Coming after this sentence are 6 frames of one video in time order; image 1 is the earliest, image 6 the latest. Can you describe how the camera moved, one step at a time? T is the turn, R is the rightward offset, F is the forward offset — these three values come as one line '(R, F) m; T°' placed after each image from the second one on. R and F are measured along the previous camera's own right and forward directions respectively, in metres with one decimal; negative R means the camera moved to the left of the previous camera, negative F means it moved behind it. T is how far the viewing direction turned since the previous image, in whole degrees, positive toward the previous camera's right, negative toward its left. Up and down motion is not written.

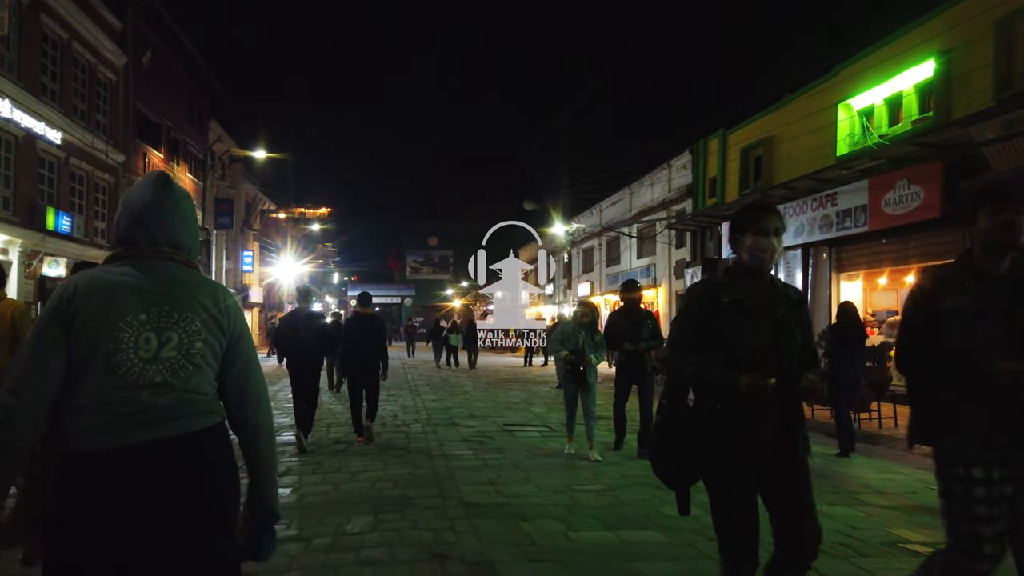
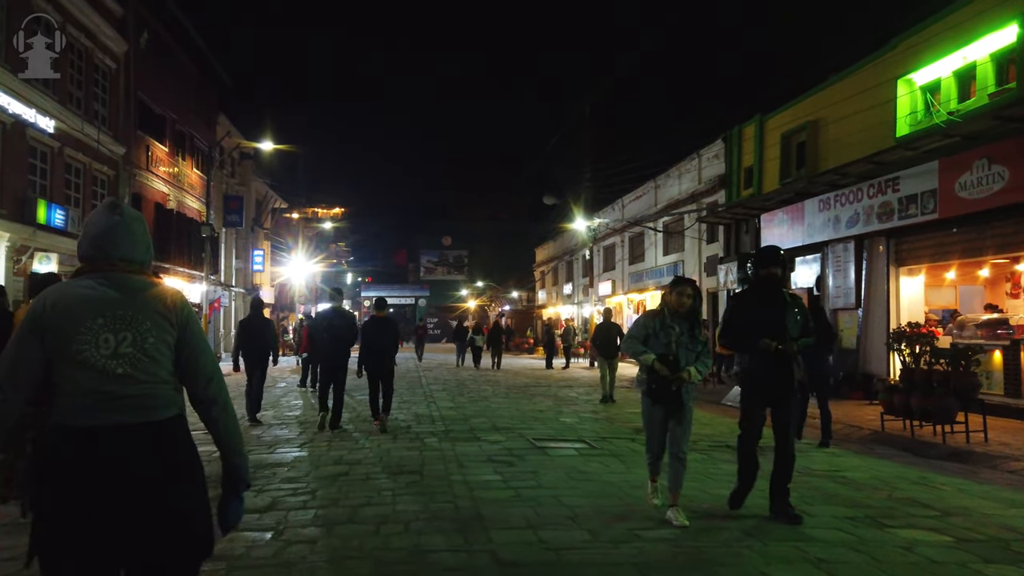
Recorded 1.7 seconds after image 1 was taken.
(-0.2, +1.2) m; -1°
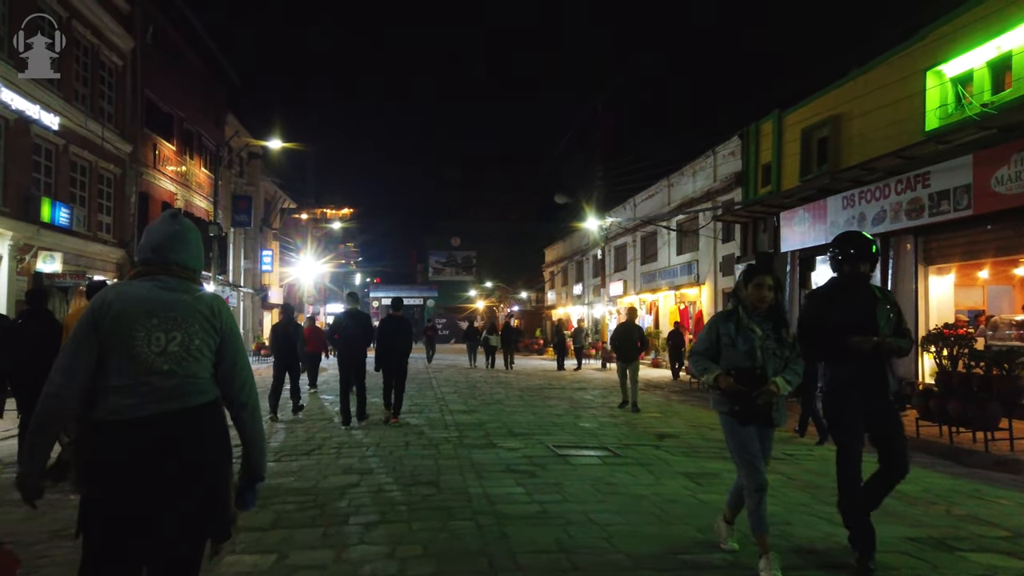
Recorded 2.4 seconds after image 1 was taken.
(-0.1, +0.4) m; -1°
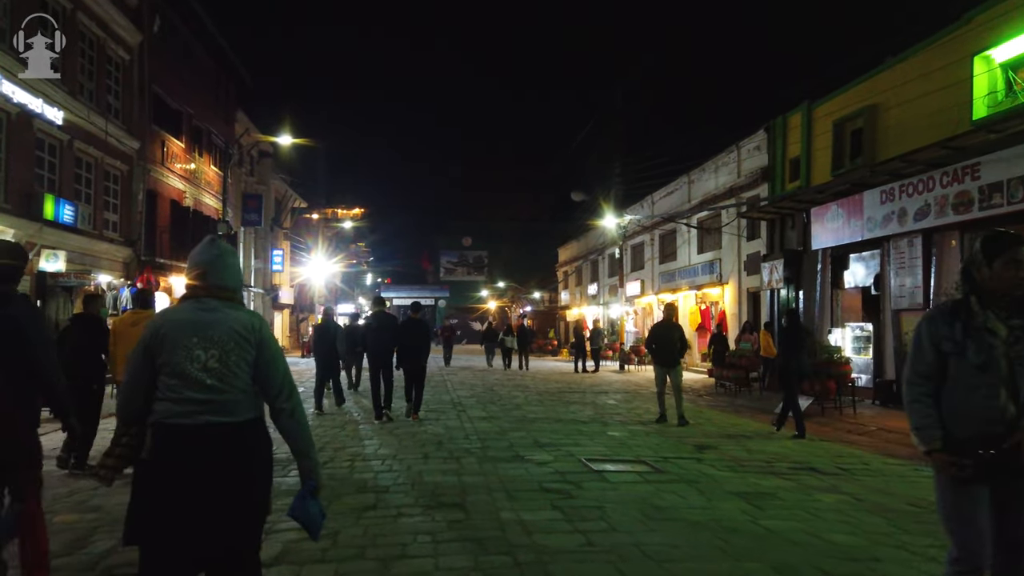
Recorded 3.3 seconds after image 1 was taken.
(-0.2, +0.6) m; -1°
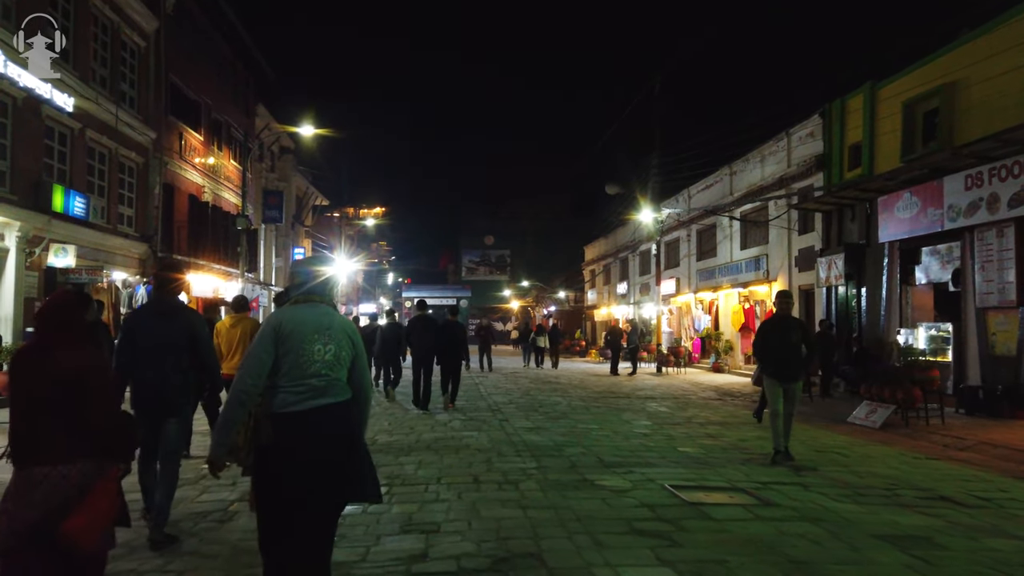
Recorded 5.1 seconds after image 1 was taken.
(-0.4, +1.1) m; -2°
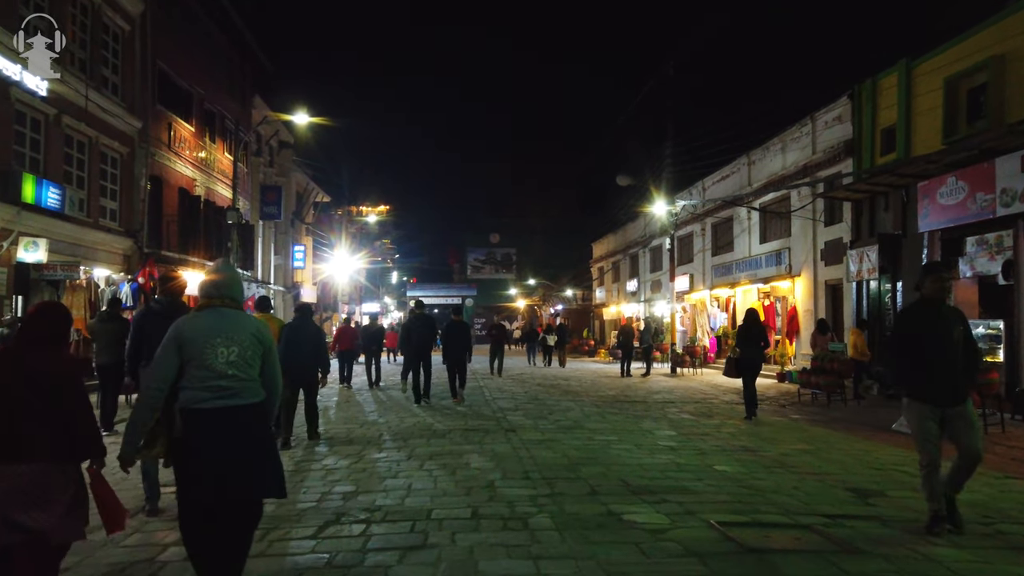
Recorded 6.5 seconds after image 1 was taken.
(0.0, +1.1) m; 0°
